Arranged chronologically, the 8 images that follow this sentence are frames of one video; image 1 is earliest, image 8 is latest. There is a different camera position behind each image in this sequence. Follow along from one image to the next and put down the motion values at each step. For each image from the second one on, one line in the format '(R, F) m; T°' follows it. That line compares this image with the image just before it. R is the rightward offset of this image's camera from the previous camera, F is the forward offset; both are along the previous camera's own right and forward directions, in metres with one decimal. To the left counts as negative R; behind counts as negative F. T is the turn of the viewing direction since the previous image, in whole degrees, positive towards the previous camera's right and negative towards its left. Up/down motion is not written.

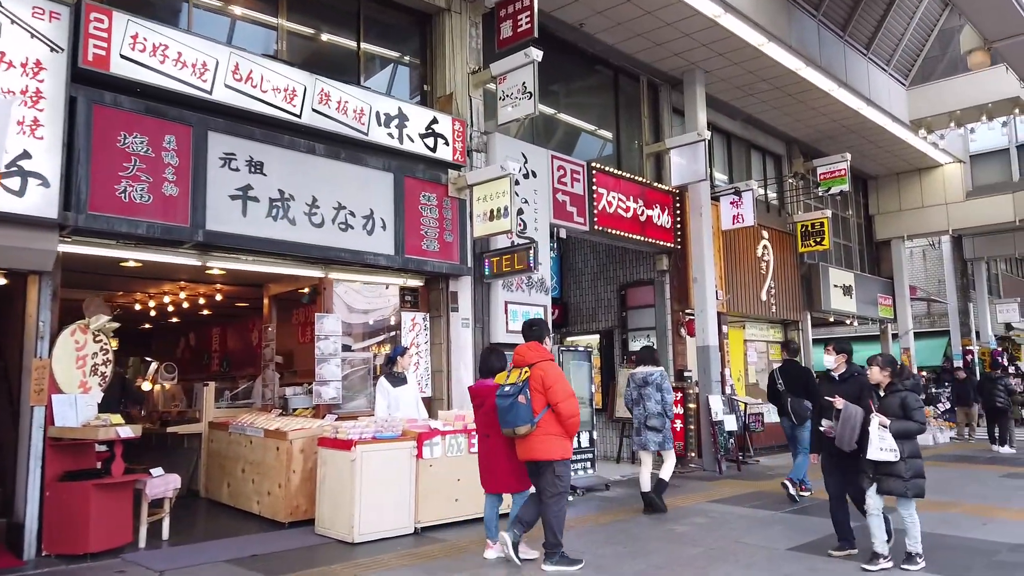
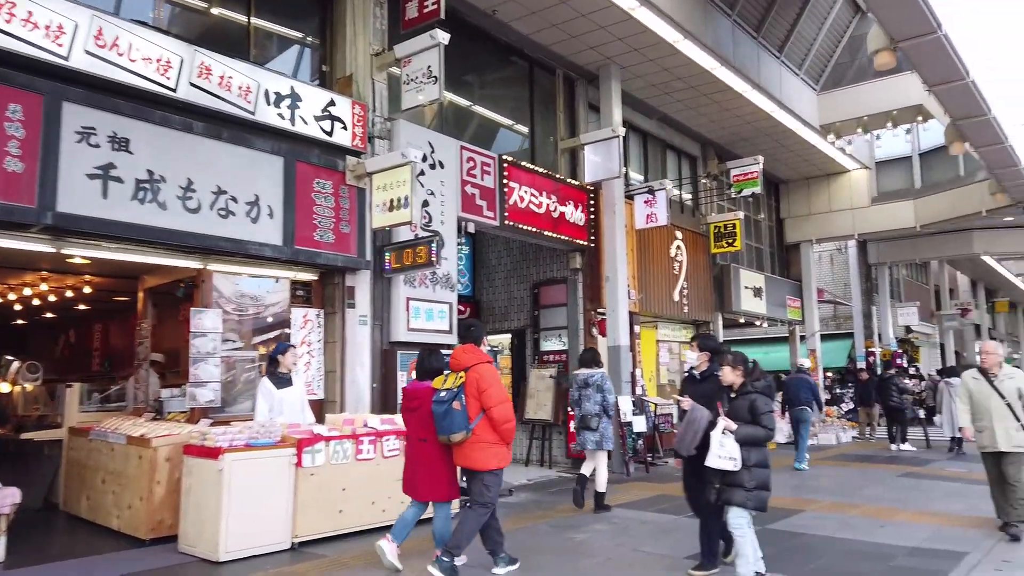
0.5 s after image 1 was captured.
(+0.3, +0.4) m; +6°
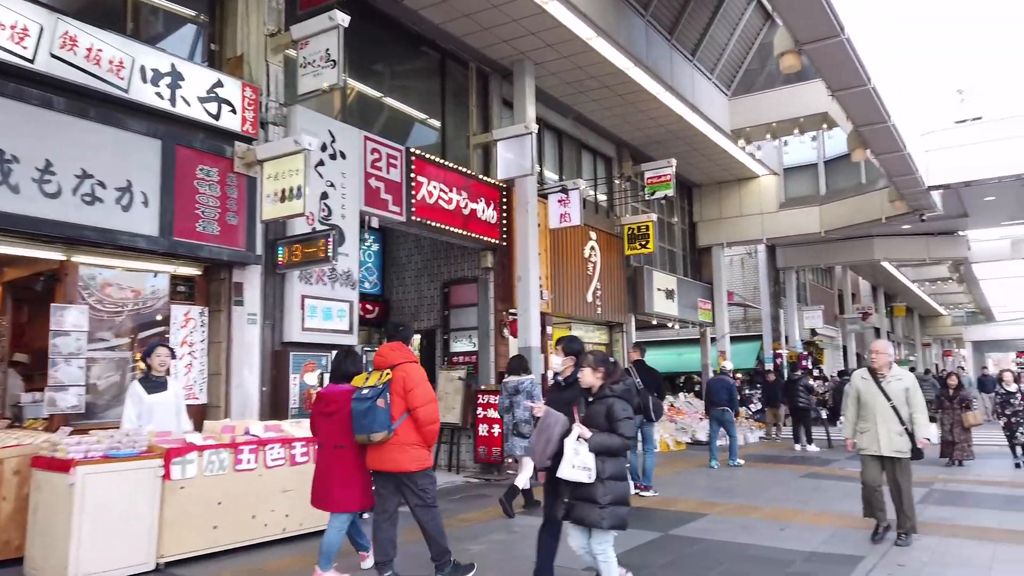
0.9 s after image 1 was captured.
(+0.2, +0.3) m; +6°
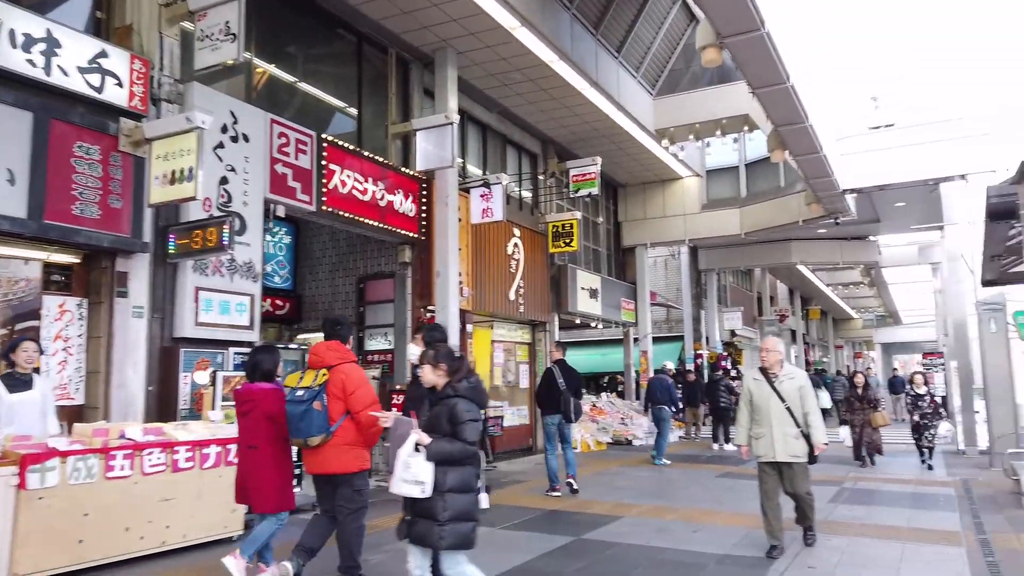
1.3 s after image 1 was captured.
(+0.2, +0.3) m; +5°
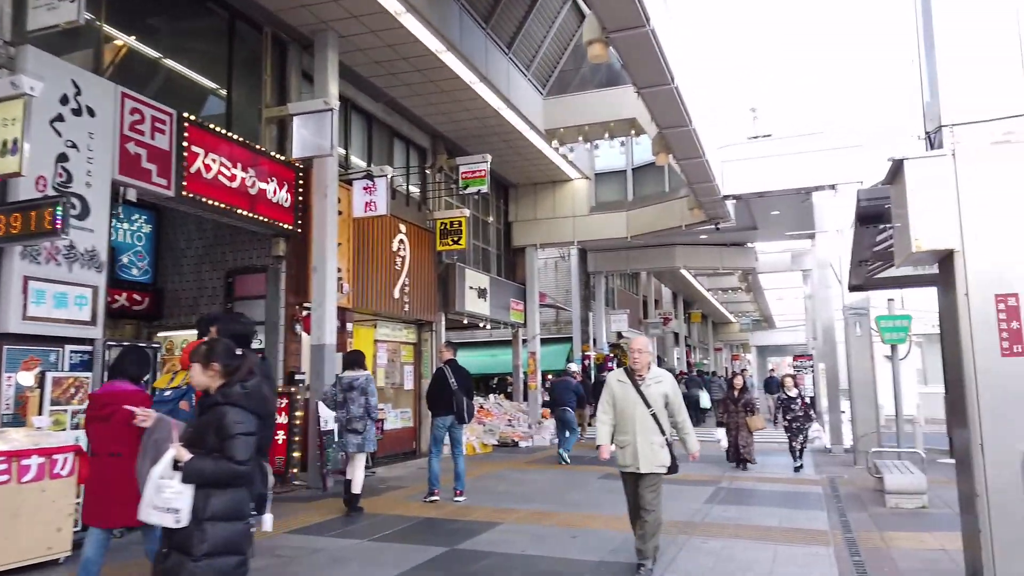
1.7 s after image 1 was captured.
(+0.2, +0.3) m; +8°
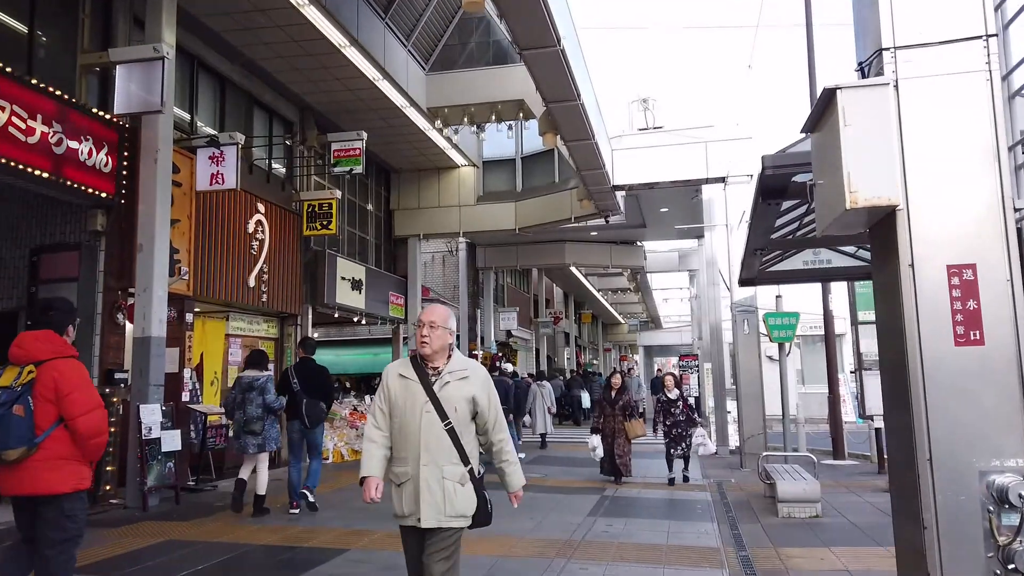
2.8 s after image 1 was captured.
(+0.3, +1.1) m; +8°
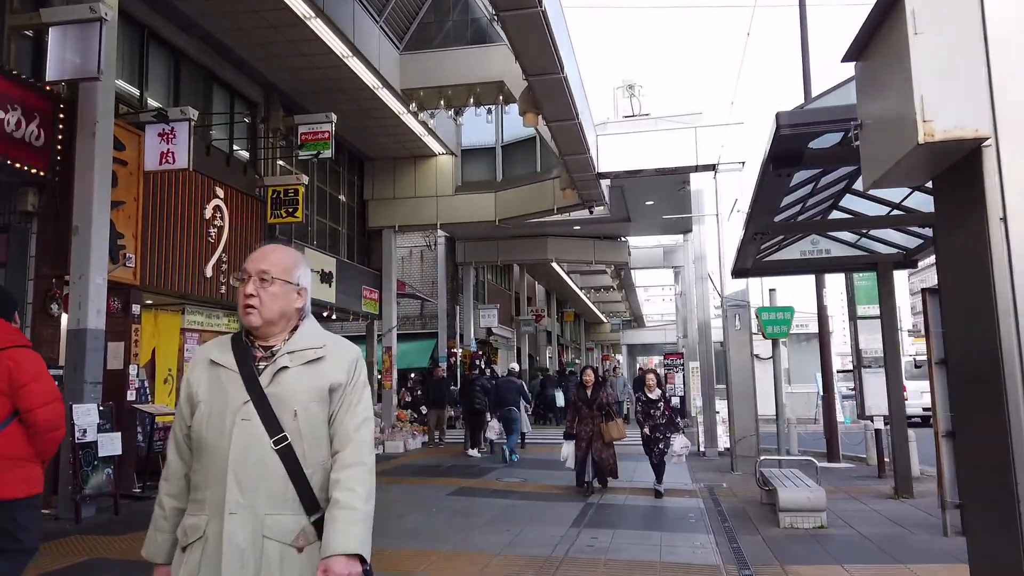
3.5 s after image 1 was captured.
(+0.1, +0.7) m; +1°
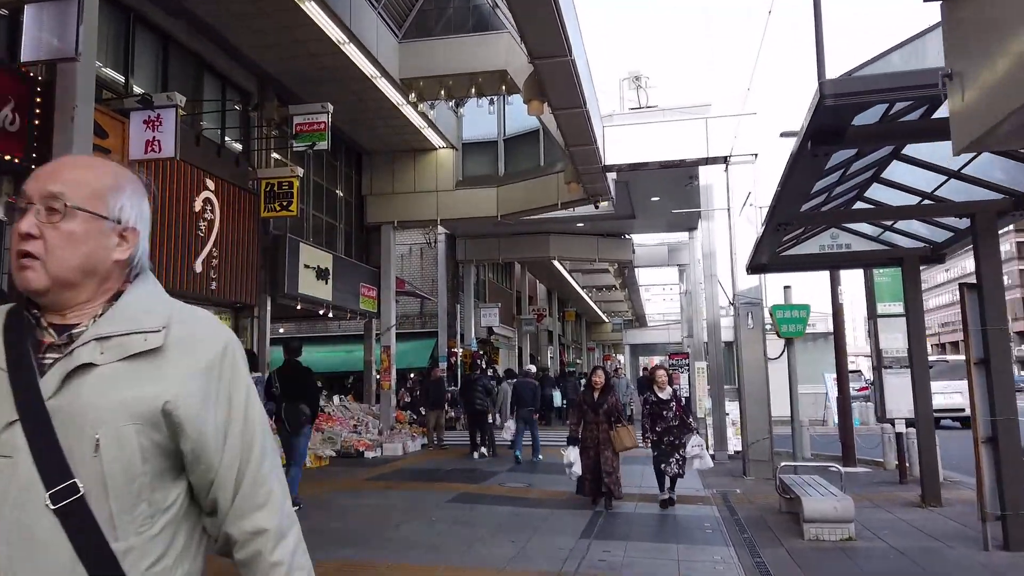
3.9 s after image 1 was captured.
(0.0, +0.5) m; 0°
